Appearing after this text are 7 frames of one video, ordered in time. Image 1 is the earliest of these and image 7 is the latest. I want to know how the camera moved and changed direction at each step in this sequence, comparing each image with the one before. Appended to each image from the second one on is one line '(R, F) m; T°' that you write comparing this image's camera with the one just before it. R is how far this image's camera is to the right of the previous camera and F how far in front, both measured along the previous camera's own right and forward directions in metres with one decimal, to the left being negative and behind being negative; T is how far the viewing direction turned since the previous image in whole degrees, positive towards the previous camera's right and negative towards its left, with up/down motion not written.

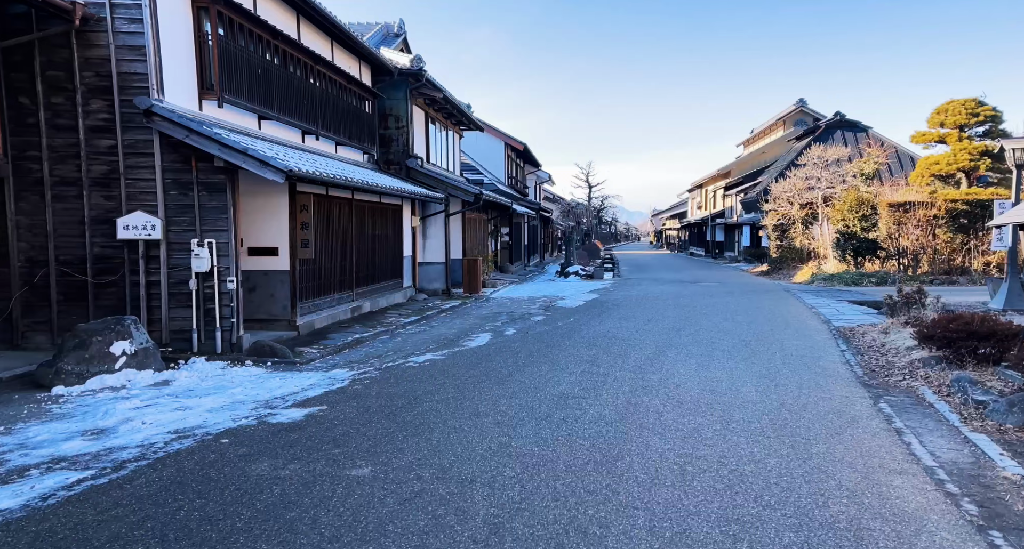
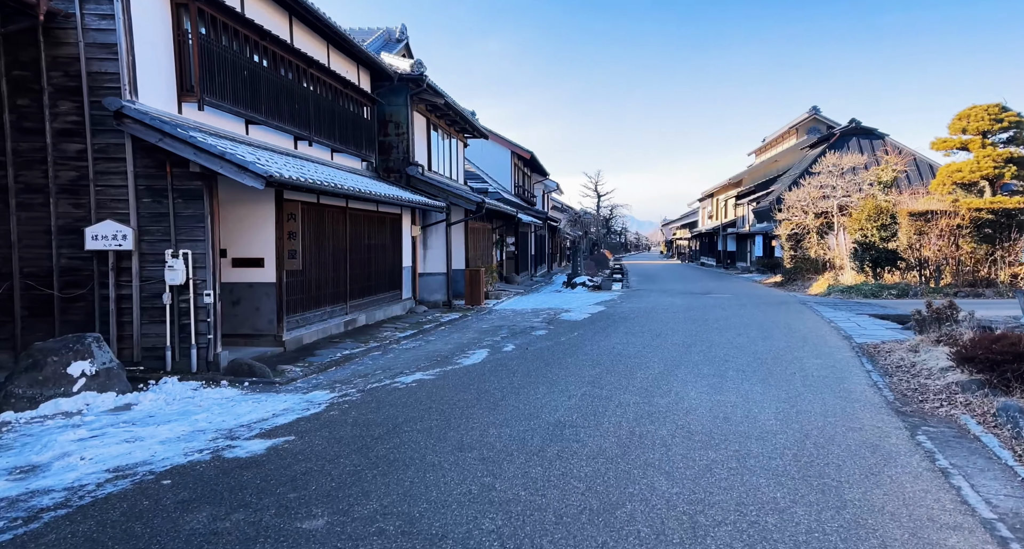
(+0.2, +0.6) m; -1°
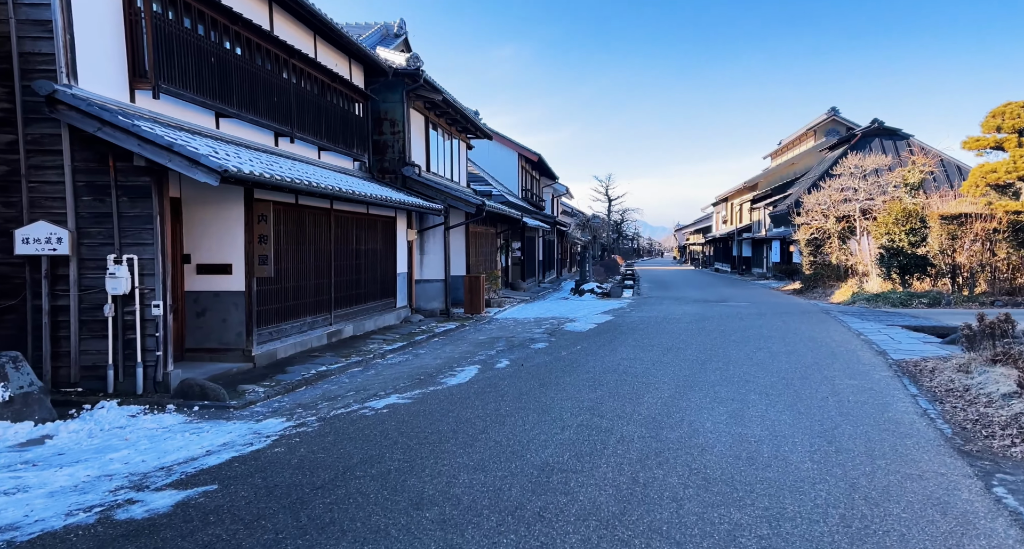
(+0.2, +1.0) m; -1°
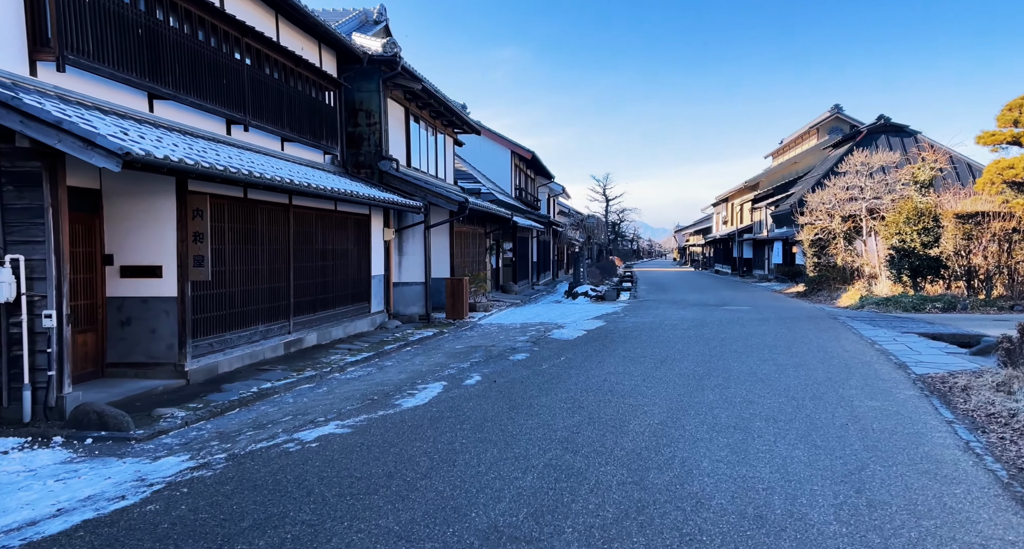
(+0.3, +1.0) m; 0°
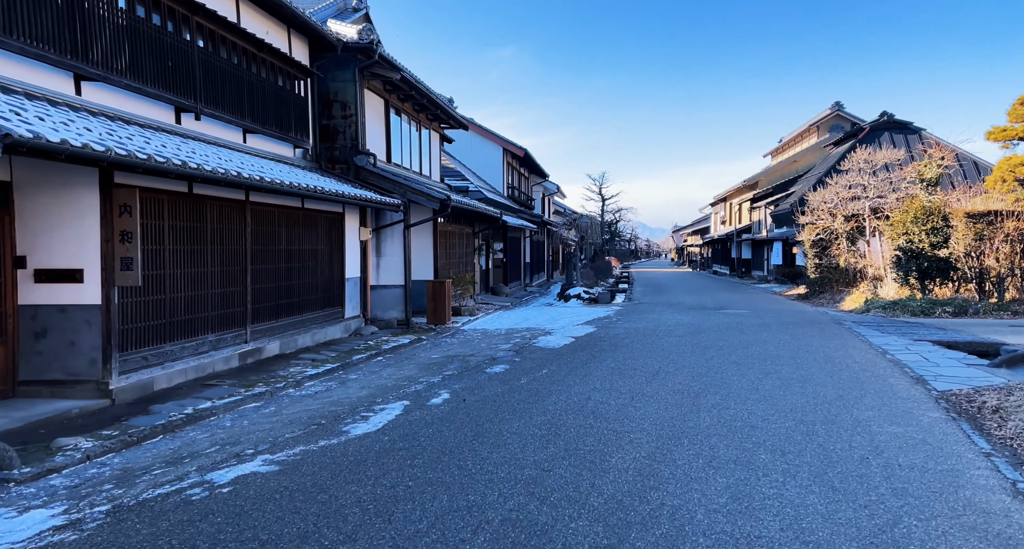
(+0.3, +0.9) m; 0°
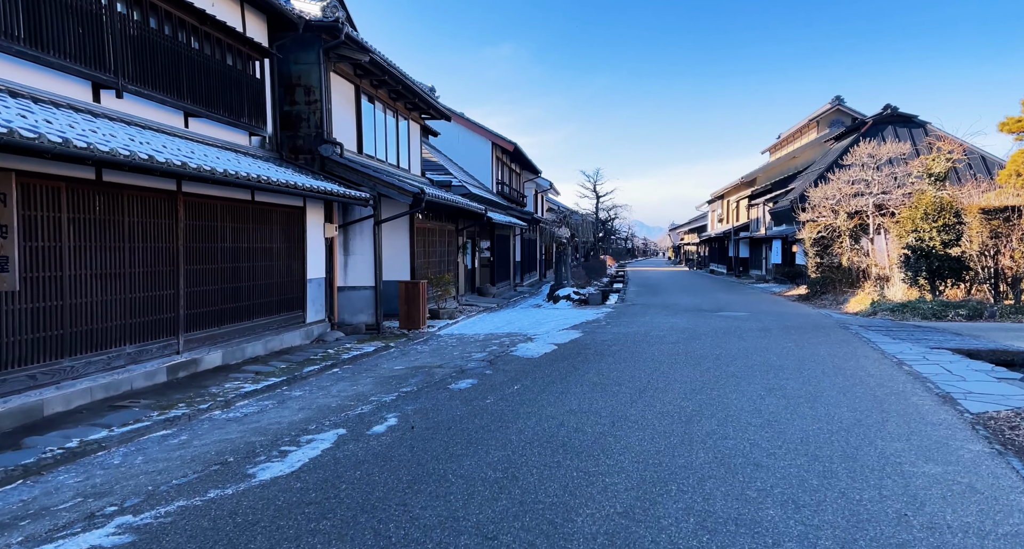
(+0.3, +1.1) m; 0°
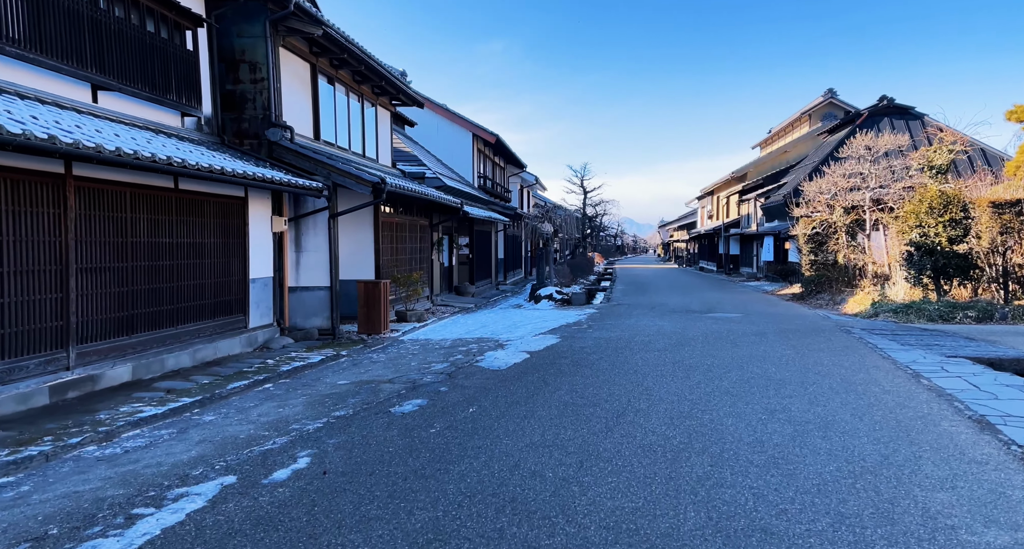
(+0.3, +1.2) m; +1°
